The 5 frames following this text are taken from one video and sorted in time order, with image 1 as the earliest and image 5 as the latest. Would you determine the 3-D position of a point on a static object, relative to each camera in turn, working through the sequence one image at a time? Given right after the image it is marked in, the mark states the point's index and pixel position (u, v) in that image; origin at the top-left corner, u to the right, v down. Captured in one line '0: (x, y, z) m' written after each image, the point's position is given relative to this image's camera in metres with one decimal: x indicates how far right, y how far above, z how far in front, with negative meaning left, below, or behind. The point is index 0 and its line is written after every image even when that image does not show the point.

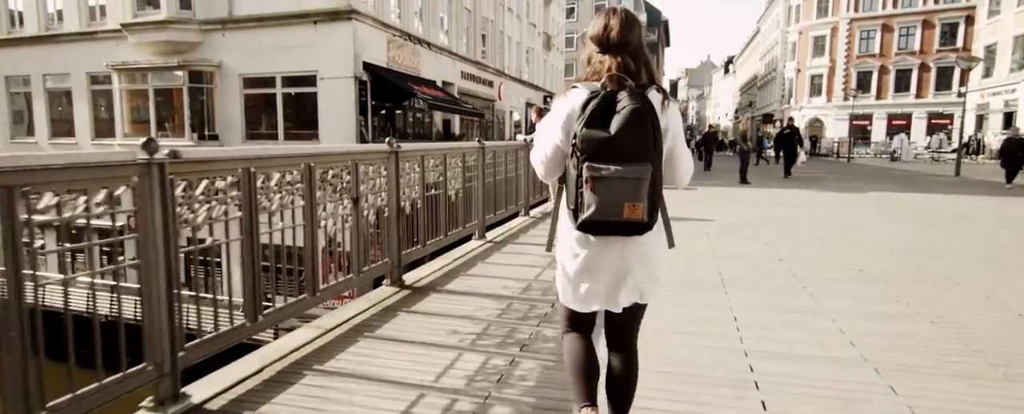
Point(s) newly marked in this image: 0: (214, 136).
0: (-9.3, +2.2, +18.9) m
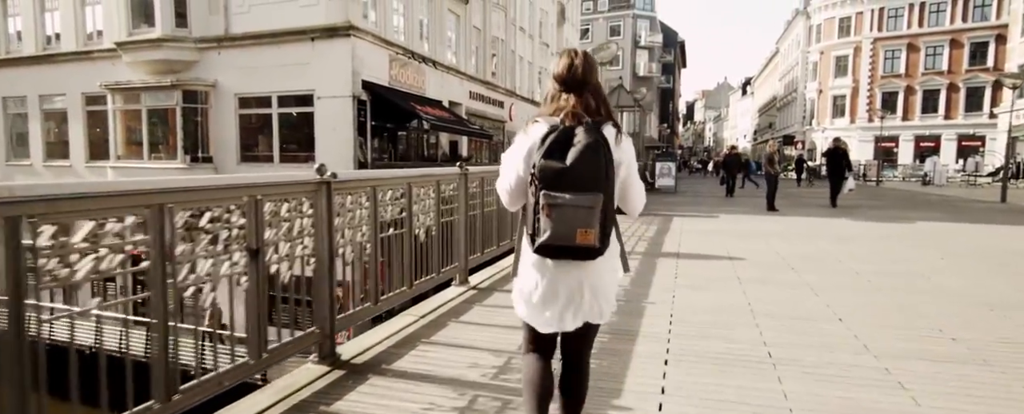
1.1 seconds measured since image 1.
0: (-9.0, +1.5, +18.1) m
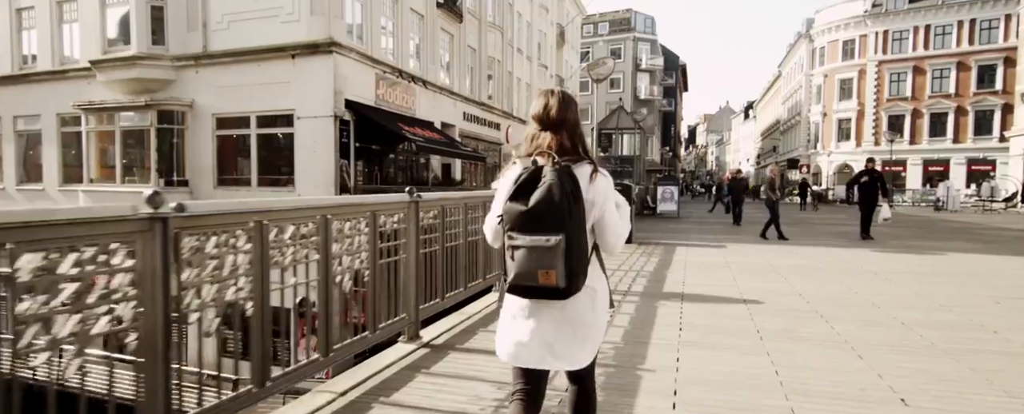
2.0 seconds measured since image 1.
0: (-9.2, +0.7, +17.1) m
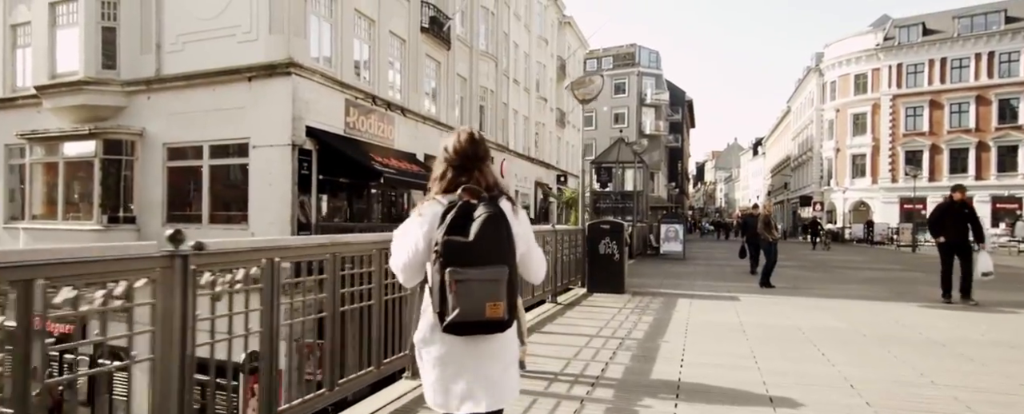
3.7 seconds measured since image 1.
0: (-9.6, -0.3, +15.4) m
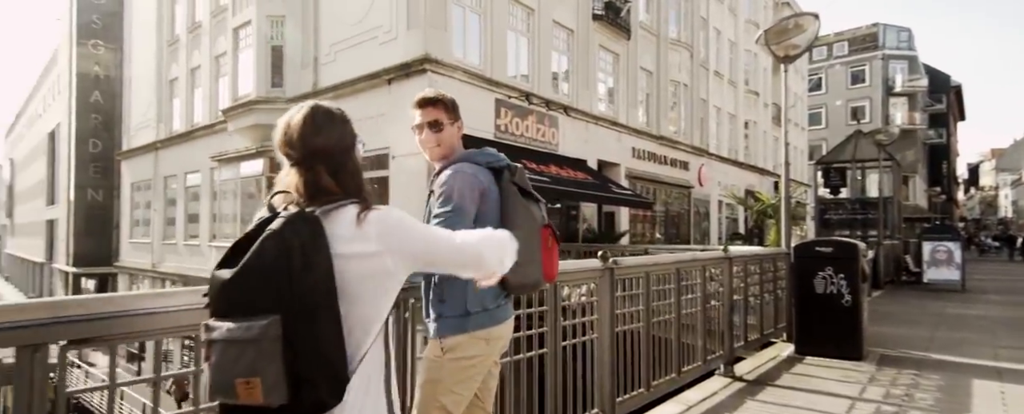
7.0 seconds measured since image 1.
0: (-5.4, -0.7, +15.1) m
